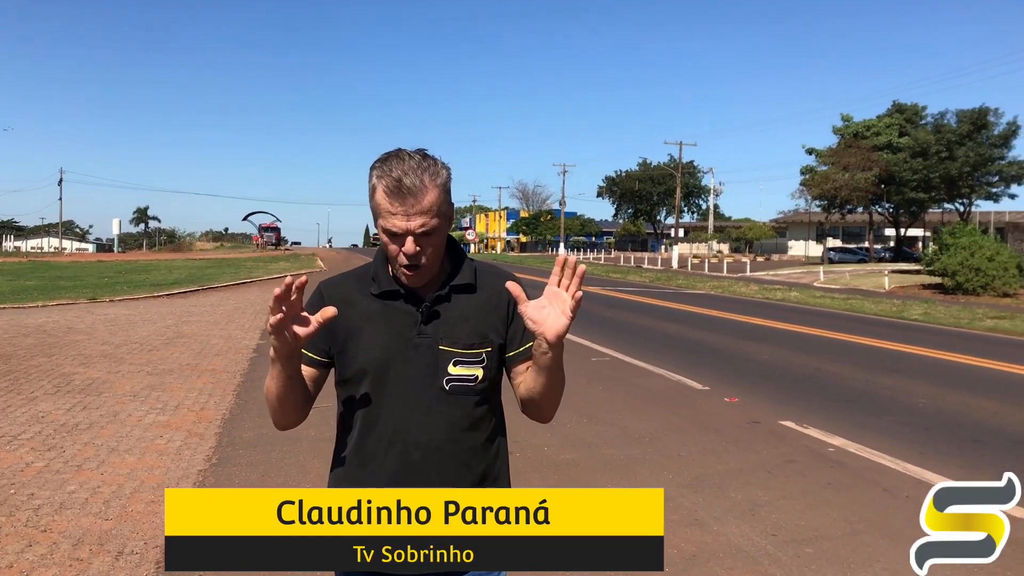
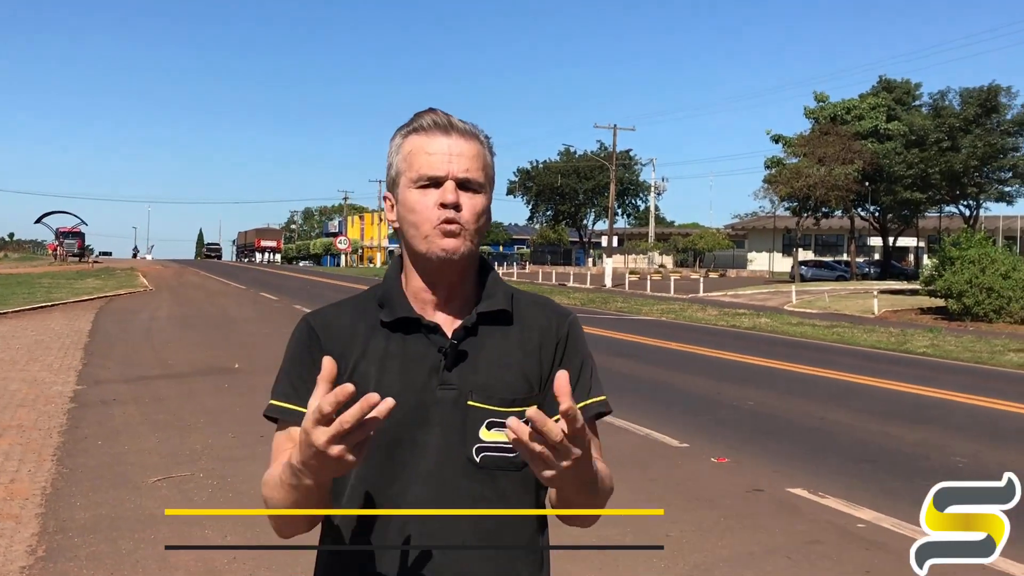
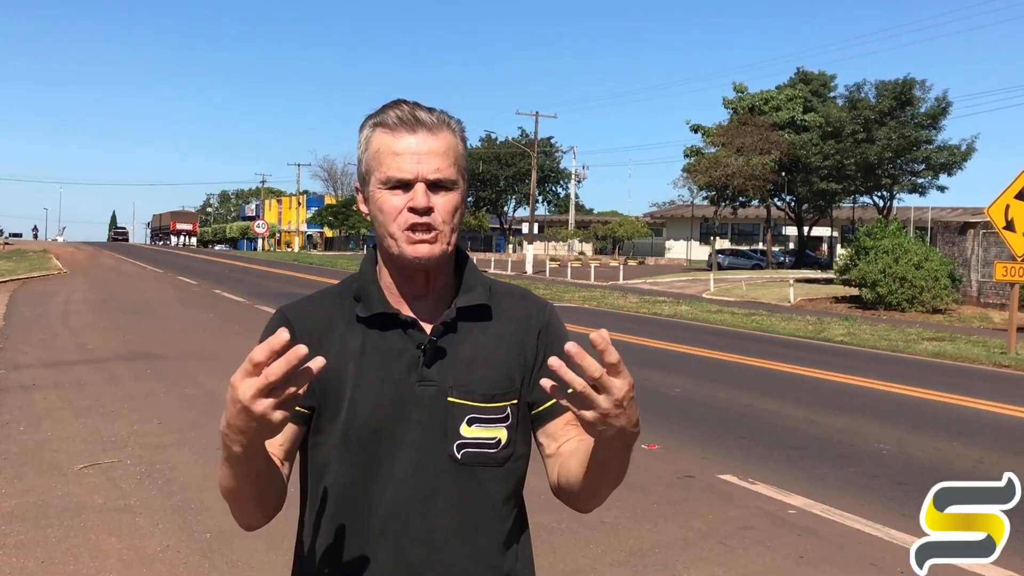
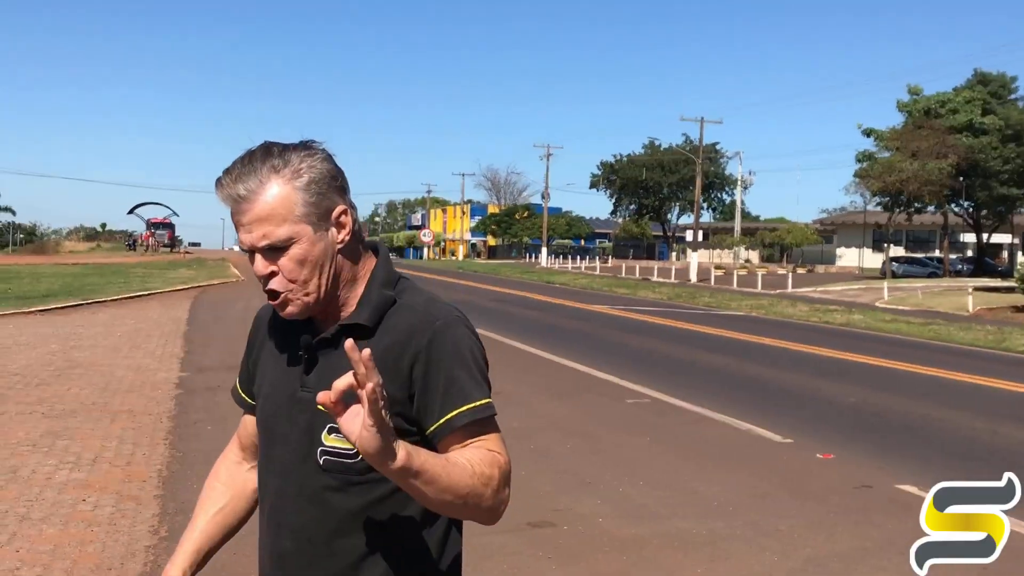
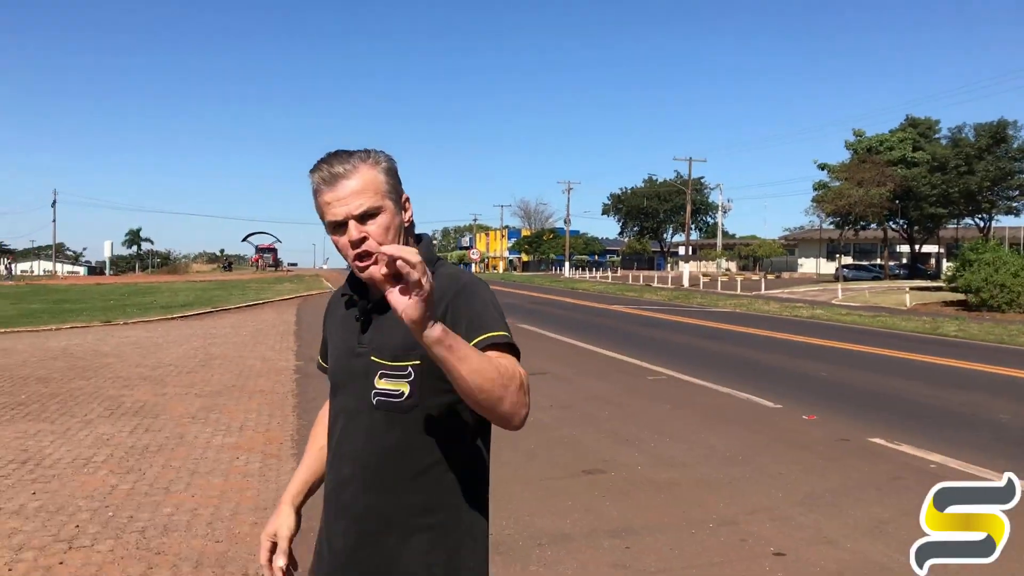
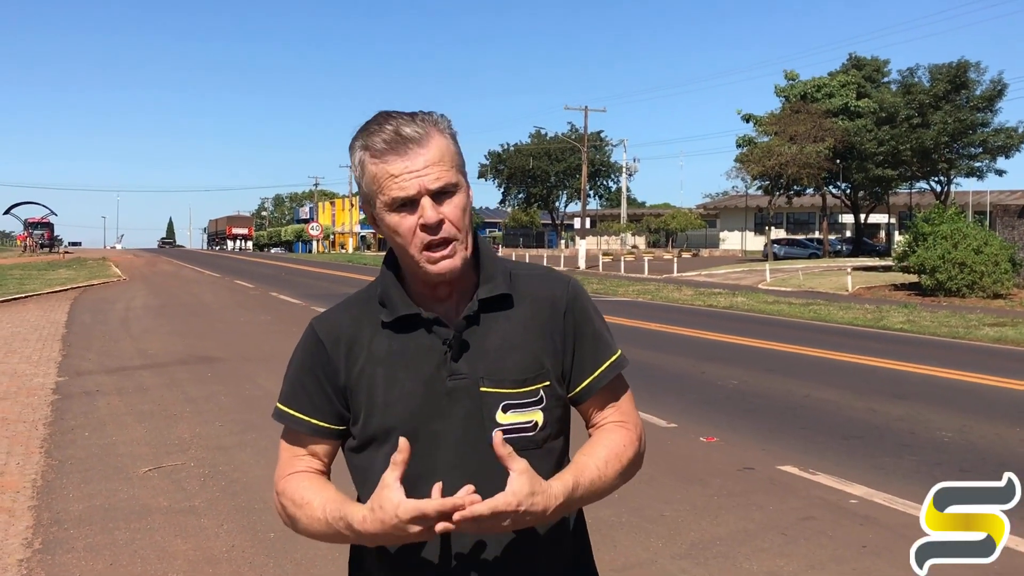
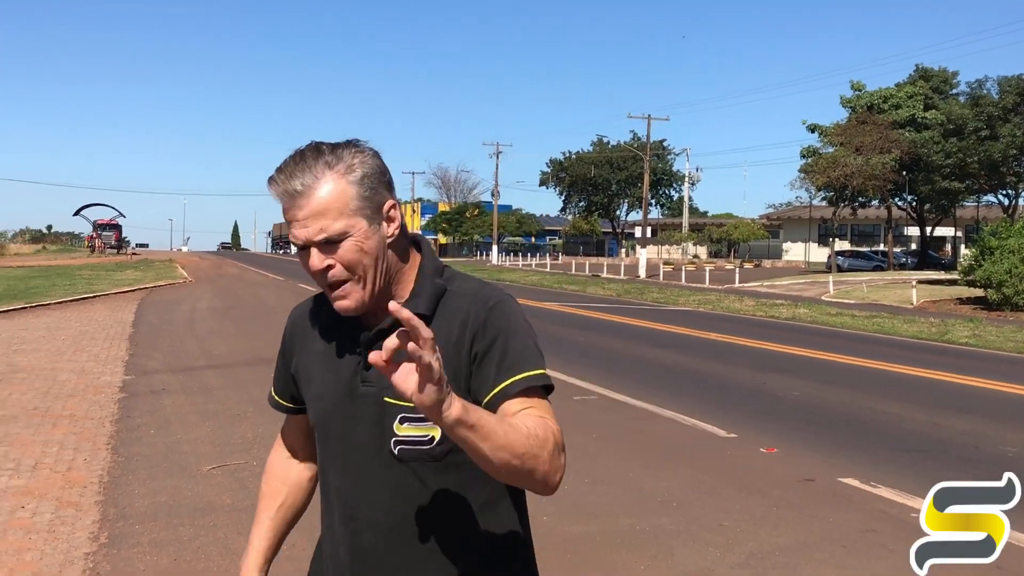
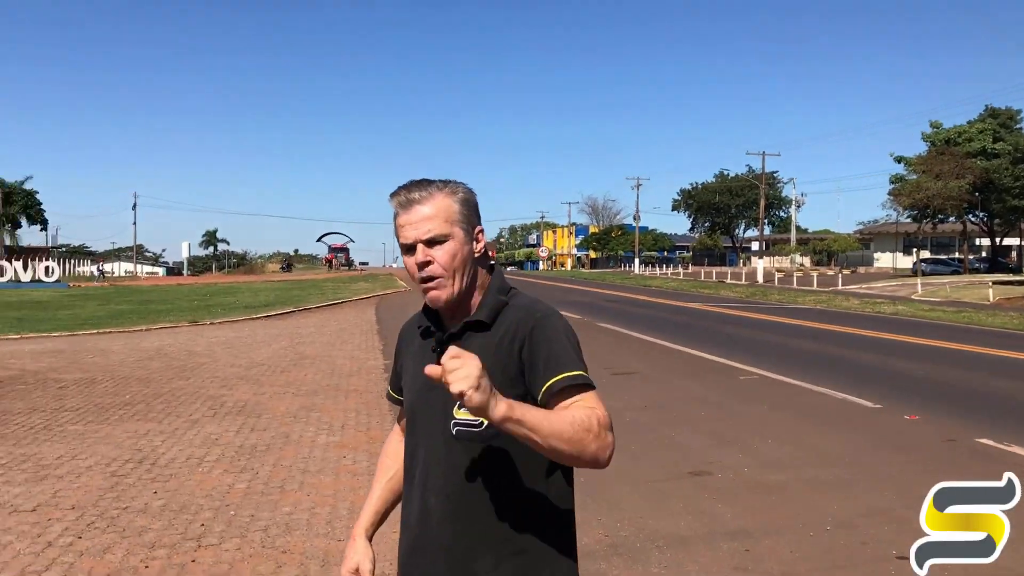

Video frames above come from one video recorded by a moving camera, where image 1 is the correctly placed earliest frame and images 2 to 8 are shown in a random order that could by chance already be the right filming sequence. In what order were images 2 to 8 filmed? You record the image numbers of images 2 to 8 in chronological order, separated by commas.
2, 3, 6, 7, 4, 5, 8
